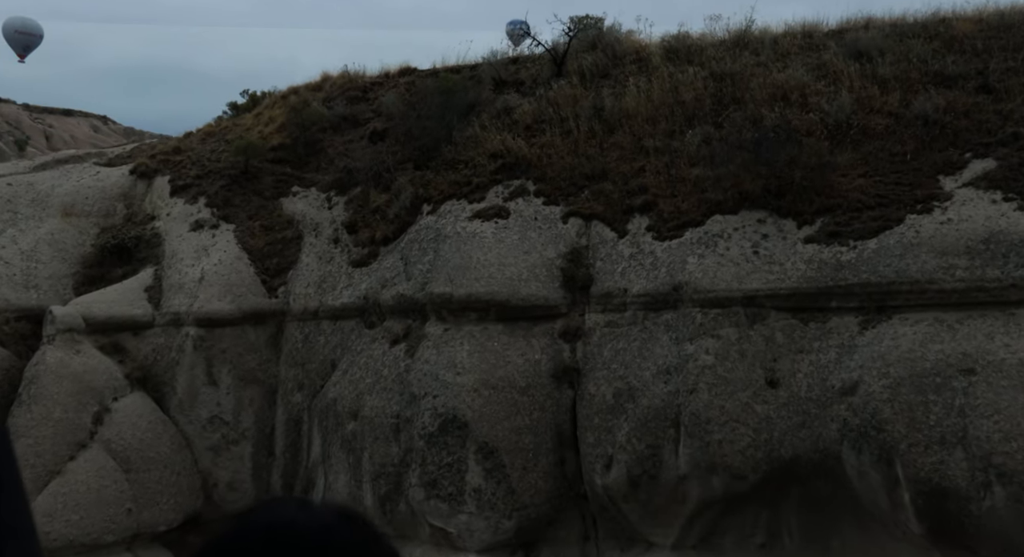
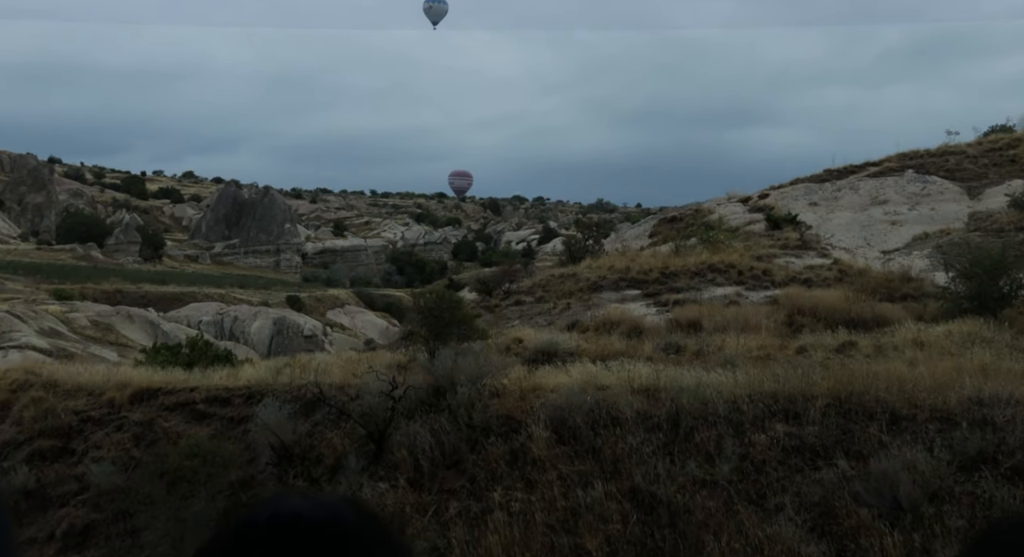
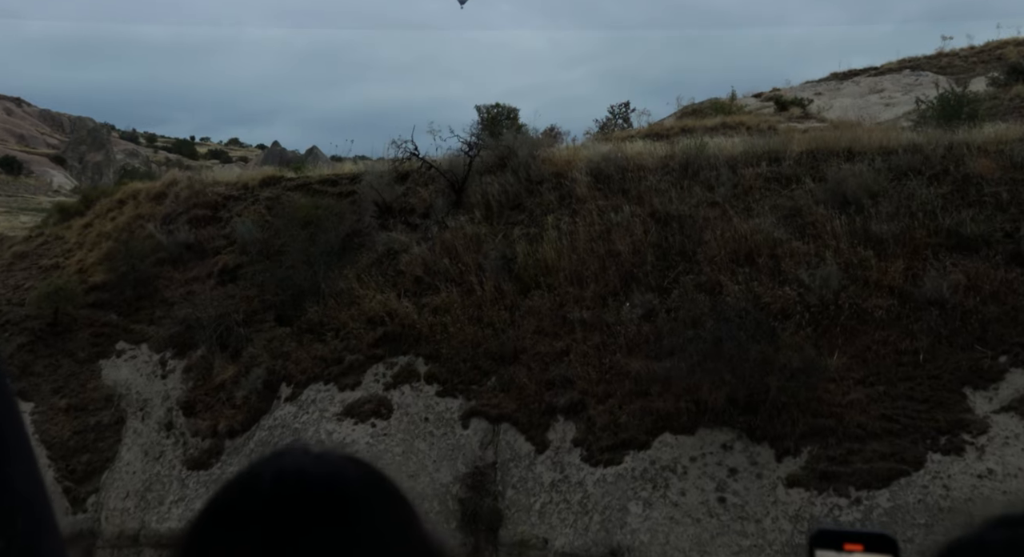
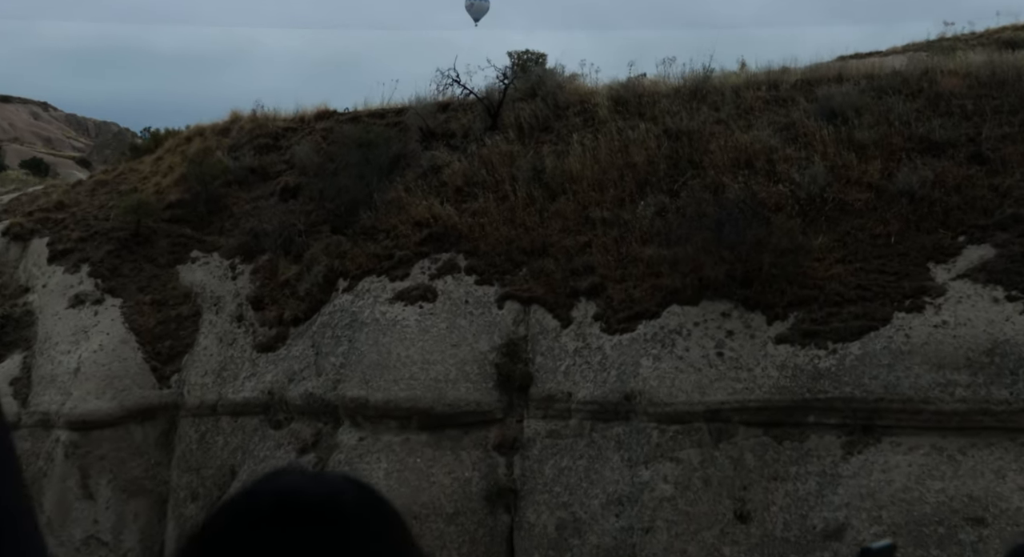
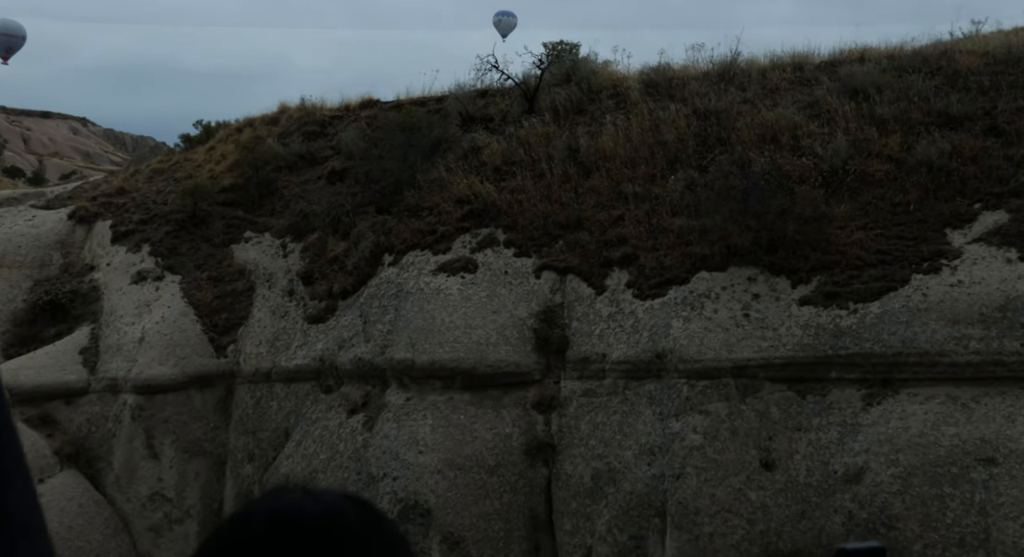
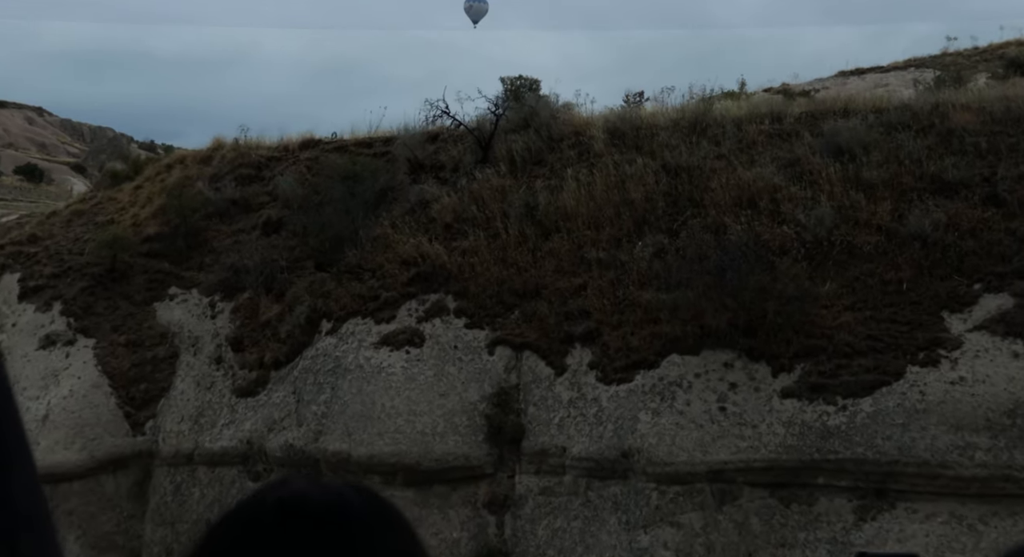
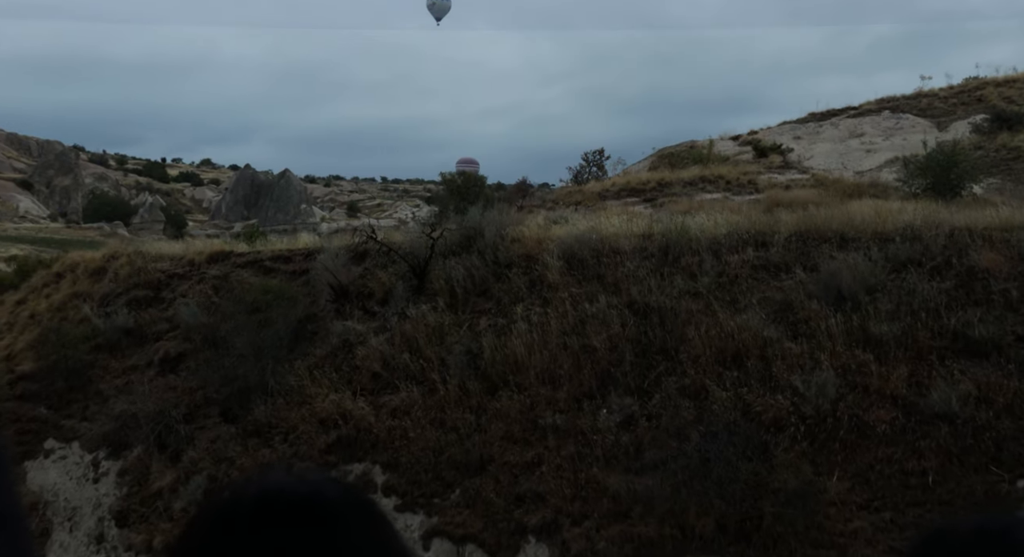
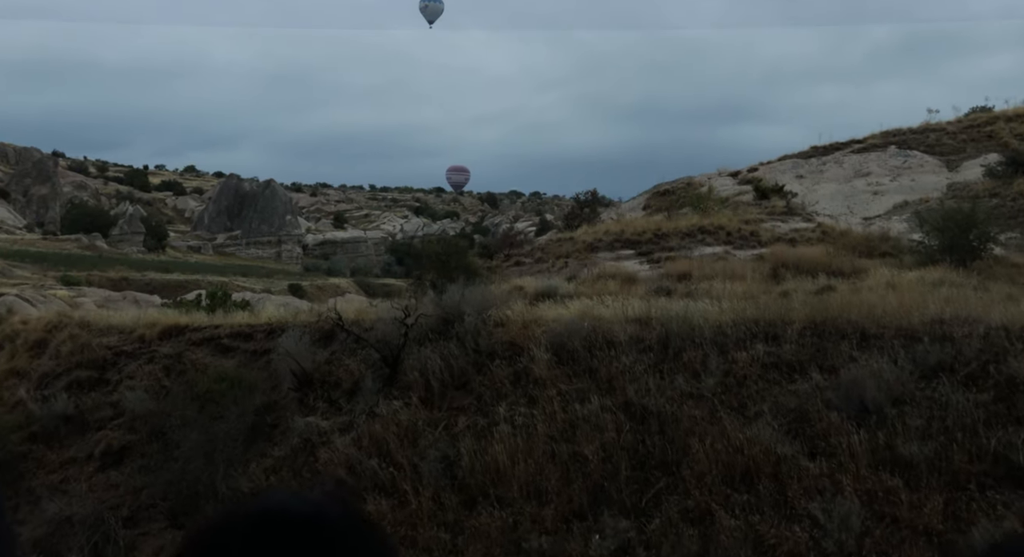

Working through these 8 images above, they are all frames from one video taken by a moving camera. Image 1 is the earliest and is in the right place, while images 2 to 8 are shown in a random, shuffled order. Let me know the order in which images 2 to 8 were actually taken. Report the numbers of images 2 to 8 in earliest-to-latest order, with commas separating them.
5, 4, 6, 3, 7, 8, 2
